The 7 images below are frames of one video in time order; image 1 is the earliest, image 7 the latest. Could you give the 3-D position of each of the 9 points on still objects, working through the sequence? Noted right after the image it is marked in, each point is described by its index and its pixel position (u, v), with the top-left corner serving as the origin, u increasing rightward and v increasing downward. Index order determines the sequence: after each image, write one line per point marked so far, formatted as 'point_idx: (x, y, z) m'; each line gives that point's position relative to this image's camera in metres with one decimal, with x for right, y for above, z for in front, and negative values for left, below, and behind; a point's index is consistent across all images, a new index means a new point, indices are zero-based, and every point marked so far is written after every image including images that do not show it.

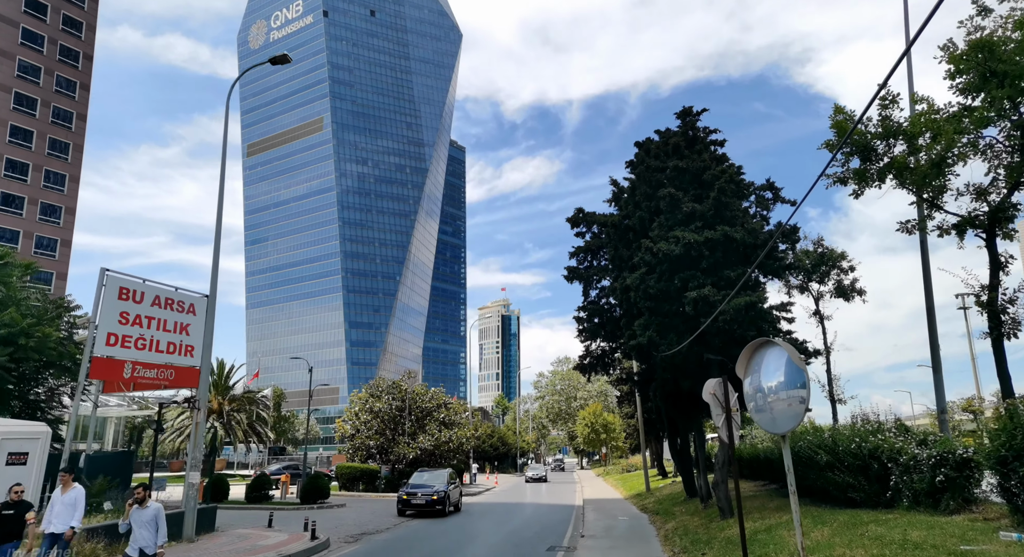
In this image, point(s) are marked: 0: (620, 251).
0: (+3.4, +0.9, +19.0) m
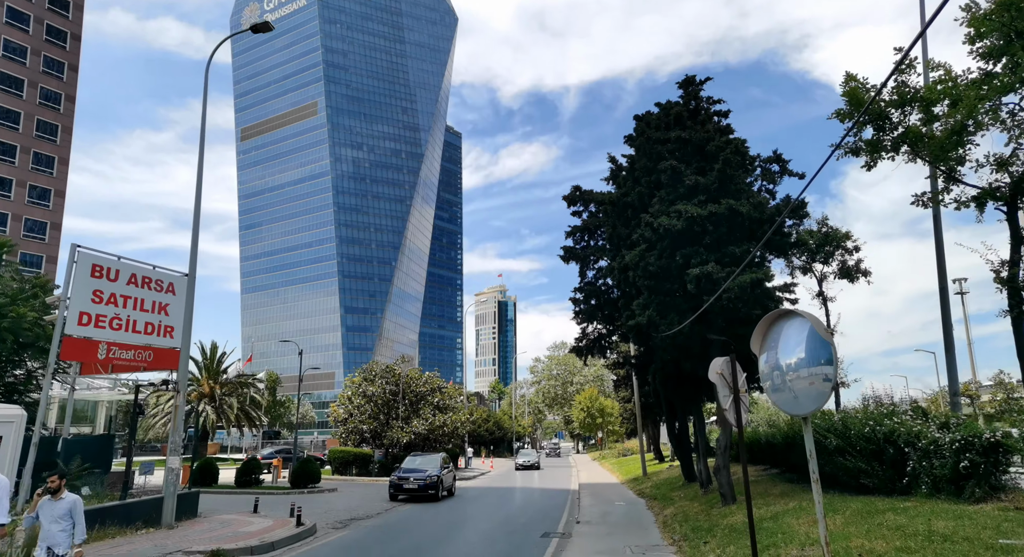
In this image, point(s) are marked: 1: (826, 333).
0: (+3.2, +1.5, +18.2) m
1: (+2.9, -0.5, +5.5) m
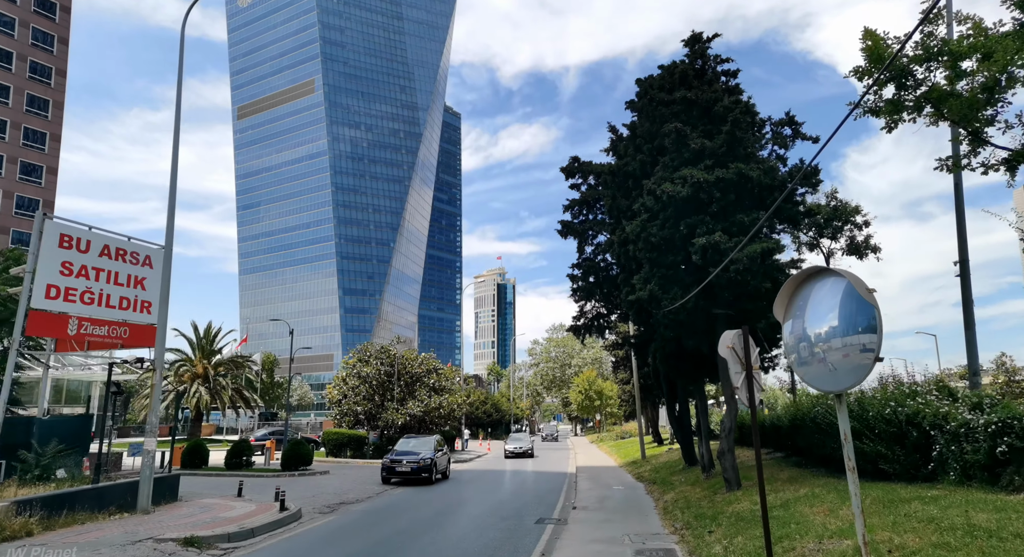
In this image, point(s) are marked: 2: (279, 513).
0: (+3.1, +2.3, +17.3) m
1: (+2.7, -0.1, +4.6) m
2: (-6.1, -6.1, +15.5) m
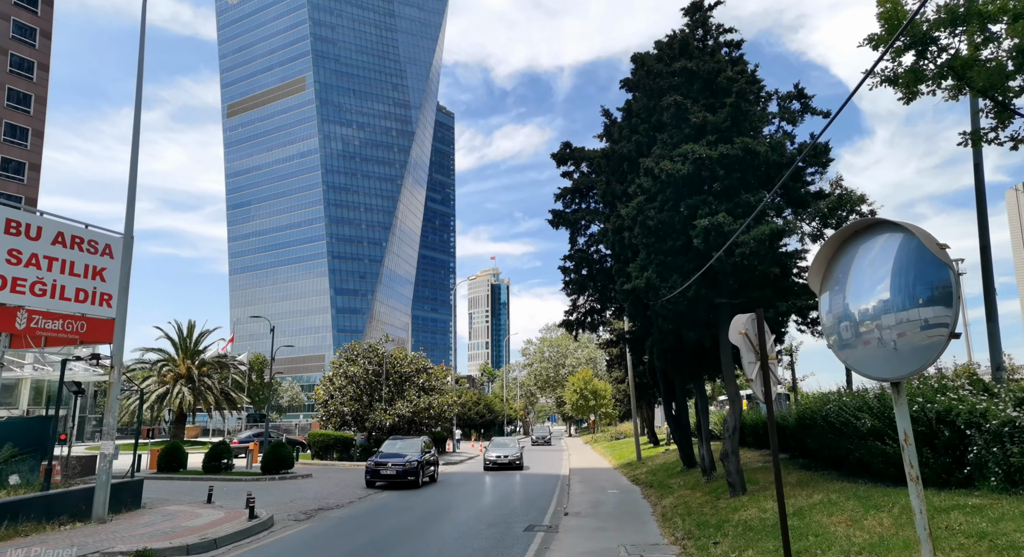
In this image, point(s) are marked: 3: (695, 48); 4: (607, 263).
0: (+2.7, +2.5, +16.3) m
1: (+2.5, +0.1, +3.6) m
2: (-6.4, -5.8, +14.4) m
3: (+4.0, +5.0, +13.0) m
4: (+3.1, +0.5, +19.5) m
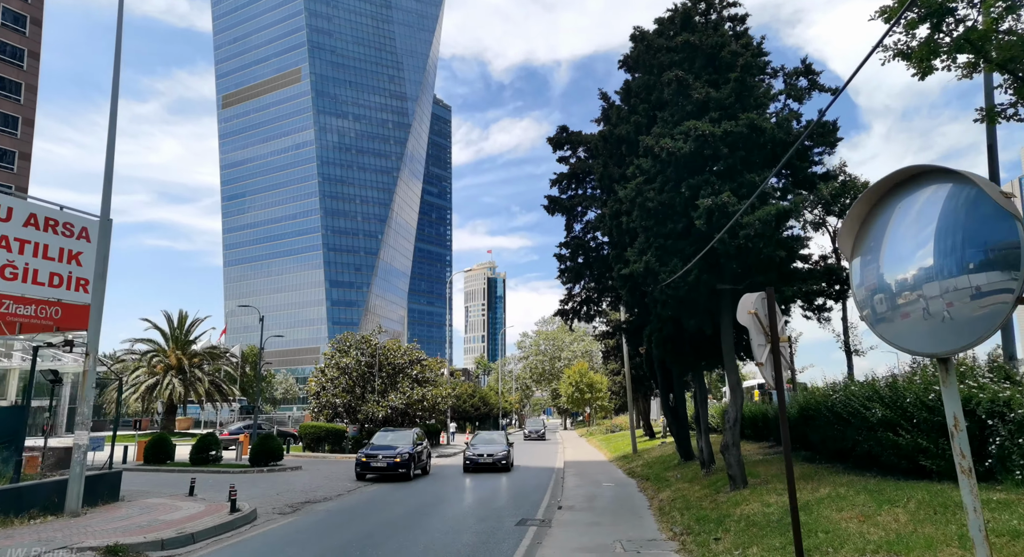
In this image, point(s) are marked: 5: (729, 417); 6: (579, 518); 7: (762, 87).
0: (+2.6, +2.9, +15.7) m
1: (+2.4, +0.4, +3.0) m
2: (-6.6, -5.5, +13.9) m
3: (+3.8, +5.3, +12.4) m
4: (+2.9, +0.9, +19.0) m
5: (+4.3, -2.8, +11.9) m
6: (+1.4, -5.1, +12.6) m
7: (+4.8, +3.7, +11.5) m
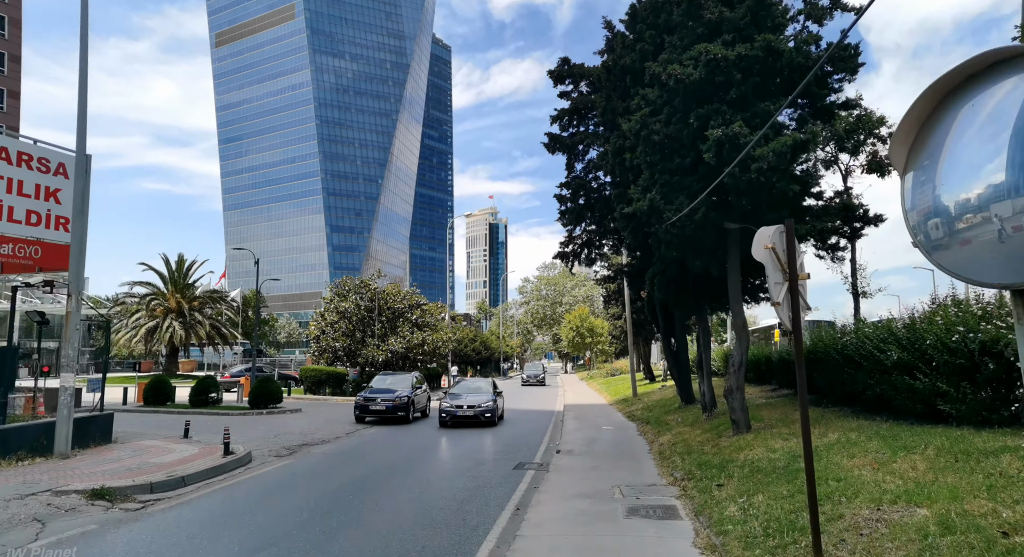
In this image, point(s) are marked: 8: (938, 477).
0: (+2.5, +4.4, +14.8) m
1: (+2.3, +0.7, +2.3) m
2: (-6.7, -4.1, +13.7) m
3: (+3.8, +6.5, +11.3) m
4: (+2.9, +2.7, +18.2) m
5: (+4.3, -1.6, +11.5) m
6: (+1.3, -3.8, +12.4) m
7: (+4.7, +4.8, +10.4) m
8: (+4.2, -2.0, +5.9) m
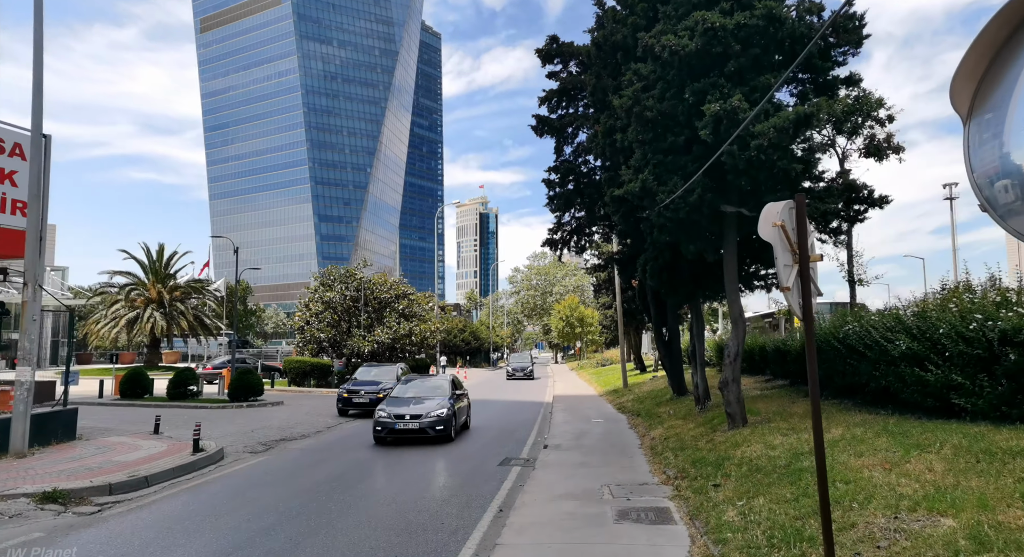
0: (+2.2, +4.7, +14.1) m
1: (+2.2, +0.8, +1.7) m
2: (-7.0, -3.8, +13.0) m
3: (+3.5, +6.7, +10.6) m
4: (+2.5, +3.1, +17.5) m
5: (+4.0, -1.3, +10.9) m
6: (+1.0, -3.6, +11.8) m
7: (+4.4, +5.0, +9.8) m
8: (+4.0, -1.8, +5.3) m
